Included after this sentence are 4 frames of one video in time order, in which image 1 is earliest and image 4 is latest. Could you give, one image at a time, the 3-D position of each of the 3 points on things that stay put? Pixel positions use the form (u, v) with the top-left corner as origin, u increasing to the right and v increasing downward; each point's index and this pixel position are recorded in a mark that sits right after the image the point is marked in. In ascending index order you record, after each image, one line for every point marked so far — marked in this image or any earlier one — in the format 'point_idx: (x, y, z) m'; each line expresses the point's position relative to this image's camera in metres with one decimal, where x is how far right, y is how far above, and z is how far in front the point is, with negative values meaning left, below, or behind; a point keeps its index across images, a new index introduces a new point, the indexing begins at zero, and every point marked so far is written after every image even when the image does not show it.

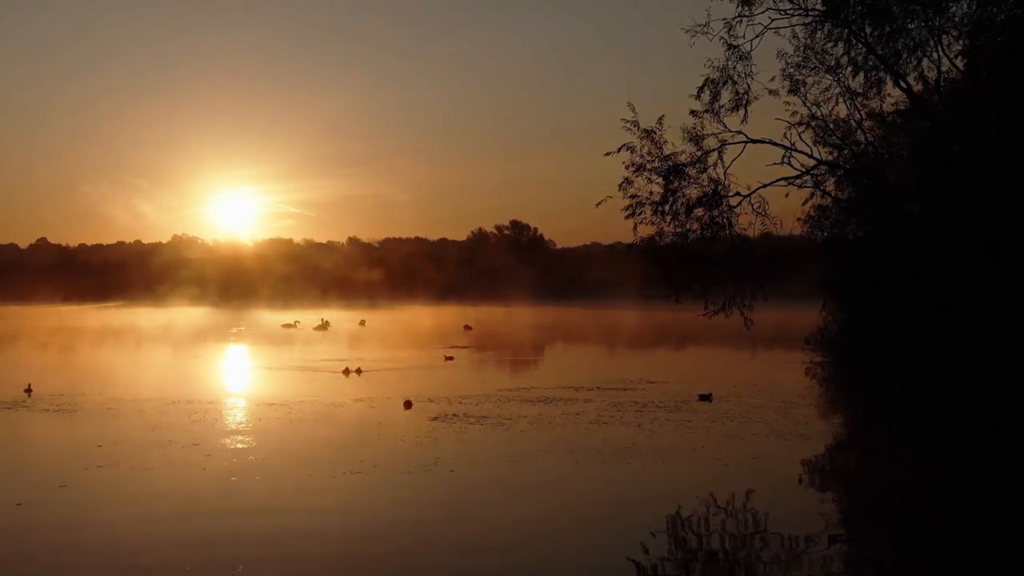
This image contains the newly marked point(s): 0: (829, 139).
0: (+4.6, +2.1, +13.7) m
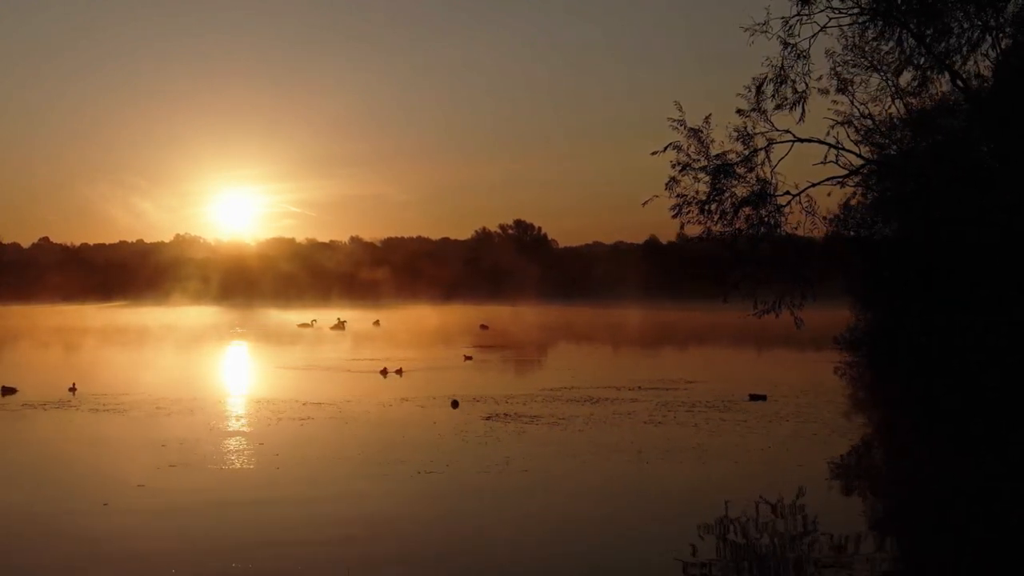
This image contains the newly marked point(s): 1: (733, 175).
0: (+5.1, +2.1, +13.7) m
1: (+2.3, +1.2, +10.2) m
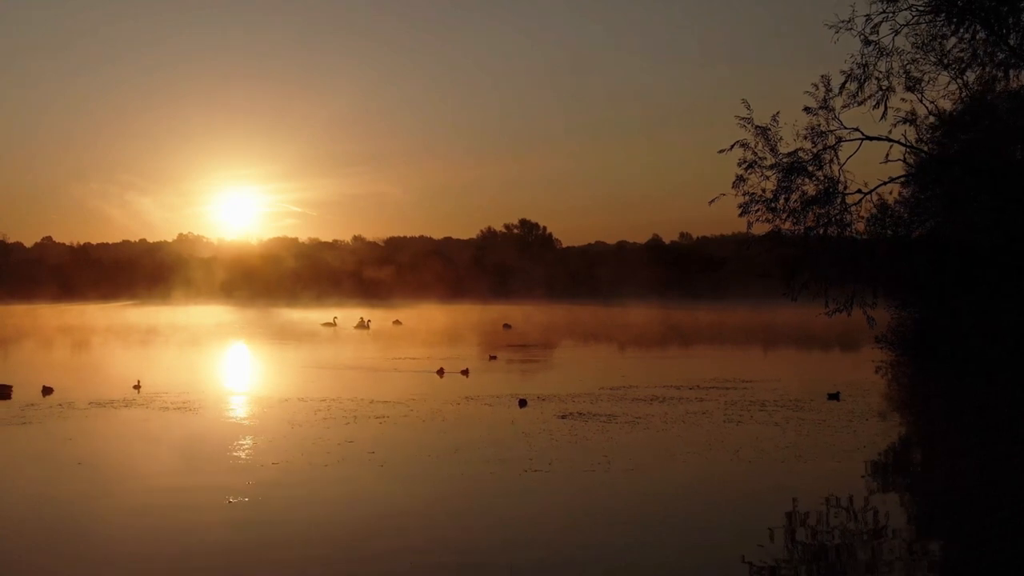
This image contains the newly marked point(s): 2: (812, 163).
0: (+5.8, +2.2, +13.6) m
1: (+3.0, +1.2, +10.2) m
2: (+3.2, +1.3, +10.1) m
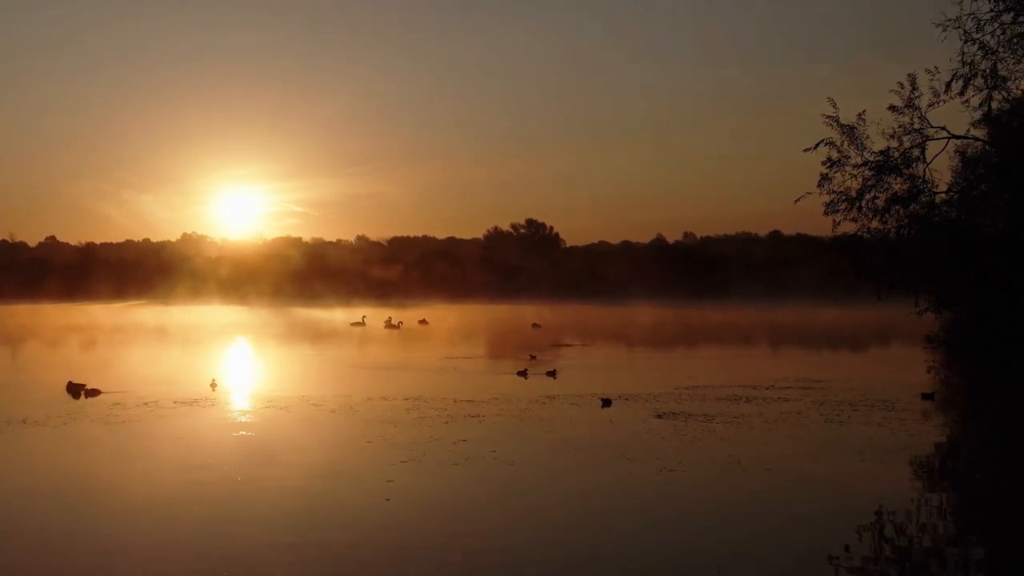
0: (+6.7, +2.2, +13.6) m
1: (+3.9, +1.2, +10.1) m
2: (+4.0, +1.3, +10.1) m
